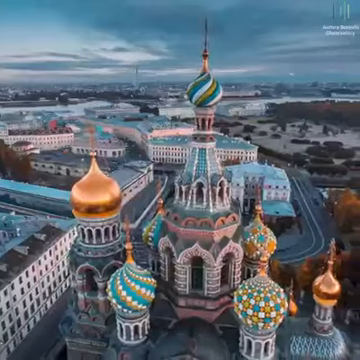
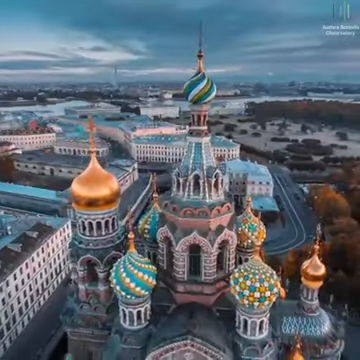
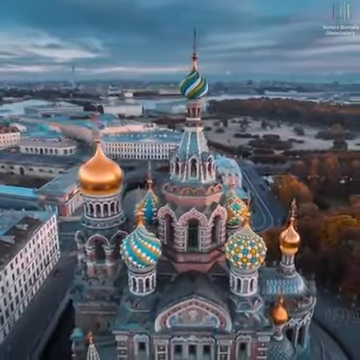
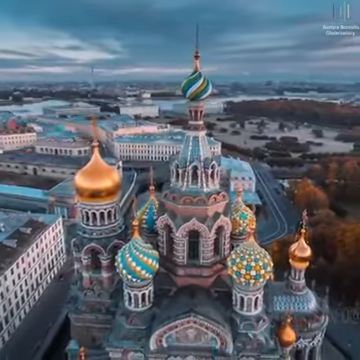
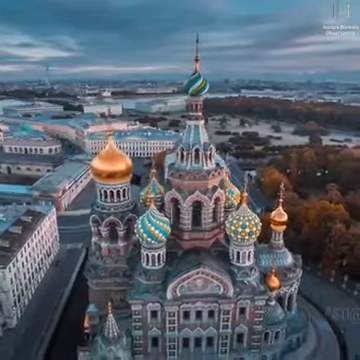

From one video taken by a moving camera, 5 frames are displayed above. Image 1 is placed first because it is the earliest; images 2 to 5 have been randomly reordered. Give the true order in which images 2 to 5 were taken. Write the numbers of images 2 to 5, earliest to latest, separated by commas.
2, 4, 3, 5
